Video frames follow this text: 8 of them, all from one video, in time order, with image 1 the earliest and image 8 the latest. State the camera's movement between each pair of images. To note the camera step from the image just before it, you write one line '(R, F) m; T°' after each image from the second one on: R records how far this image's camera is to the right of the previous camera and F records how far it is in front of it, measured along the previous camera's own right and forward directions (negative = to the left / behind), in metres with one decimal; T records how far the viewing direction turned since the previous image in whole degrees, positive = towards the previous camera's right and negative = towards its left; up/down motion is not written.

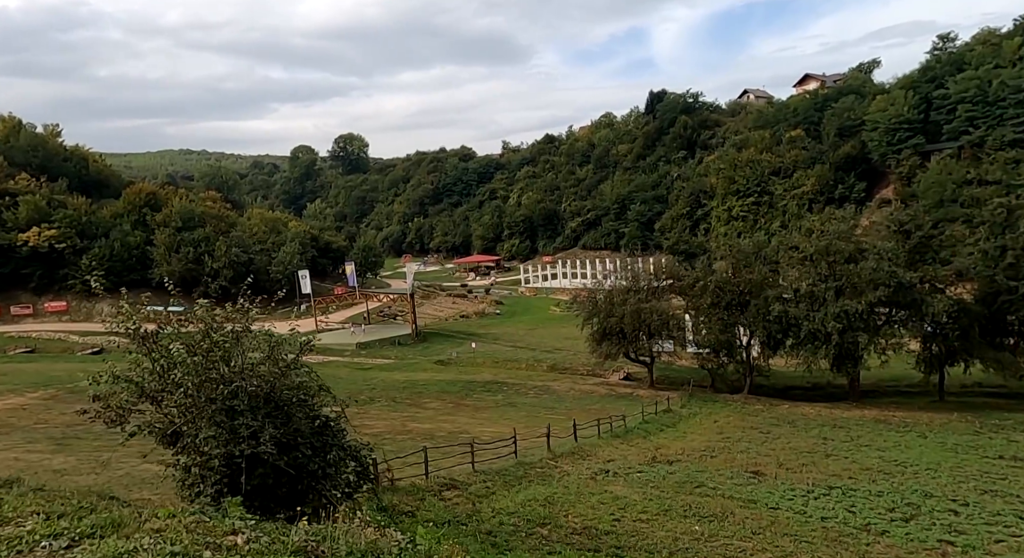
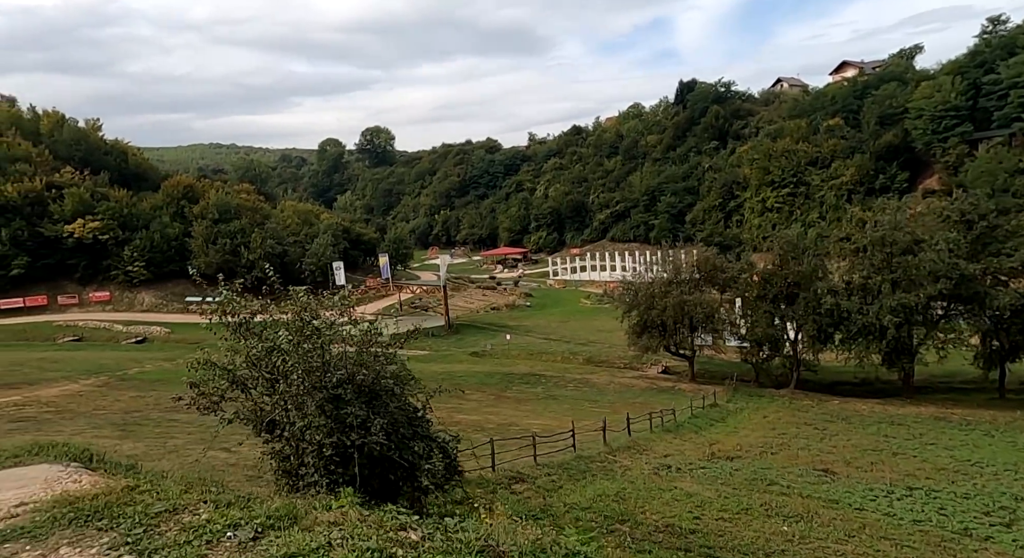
(-0.3, 0.0) m; -3°
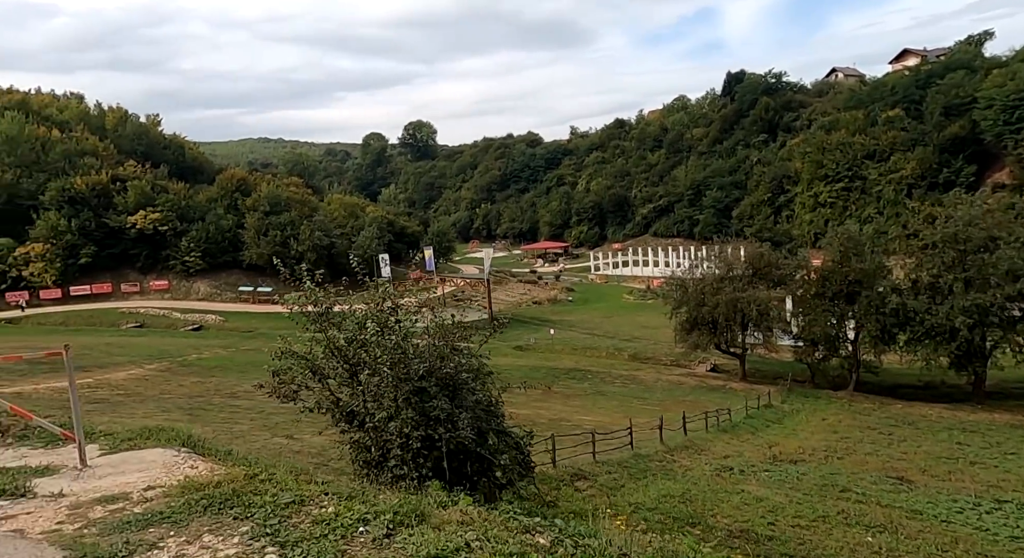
(-0.2, +0.1) m; -4°
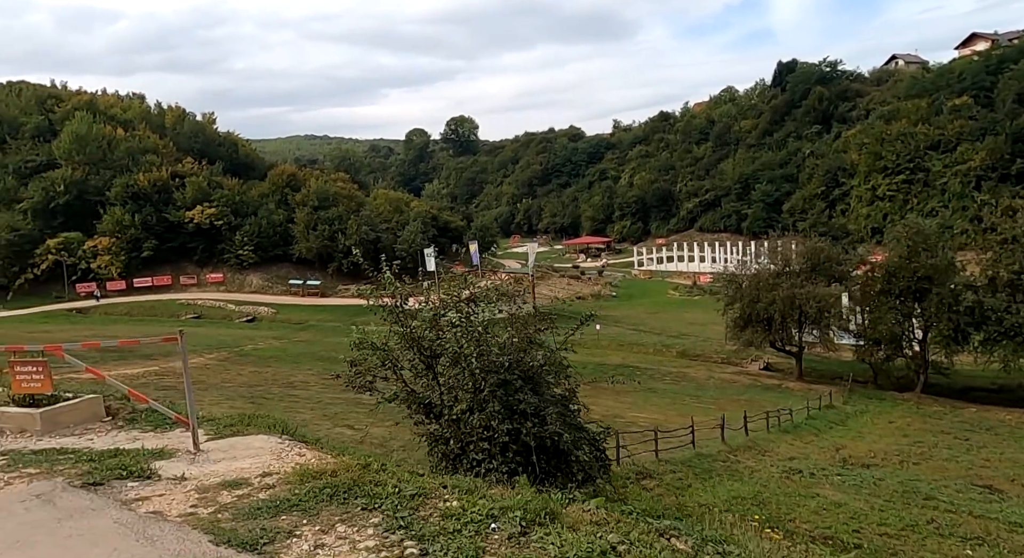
(-0.2, +0.2) m; -4°
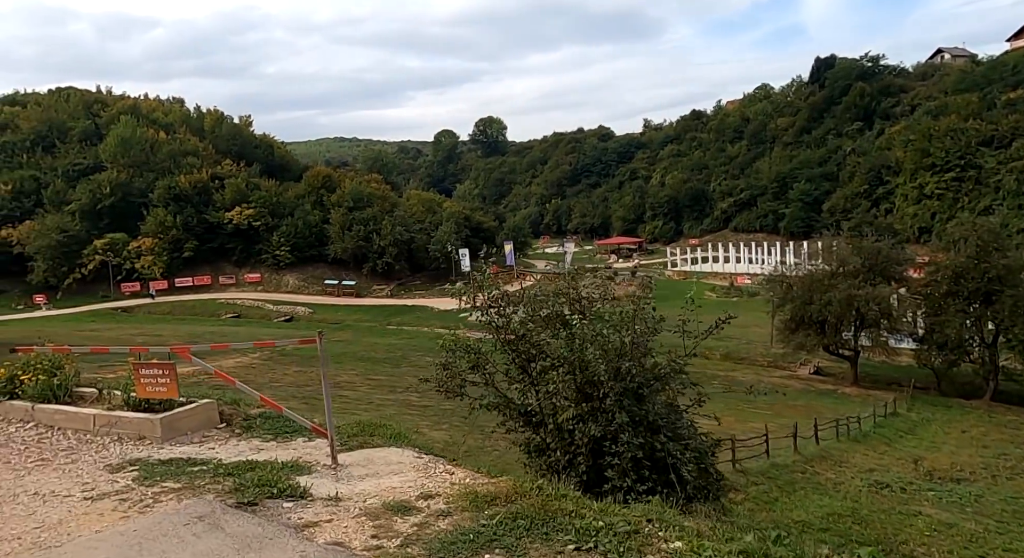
(-0.4, +0.2) m; -3°
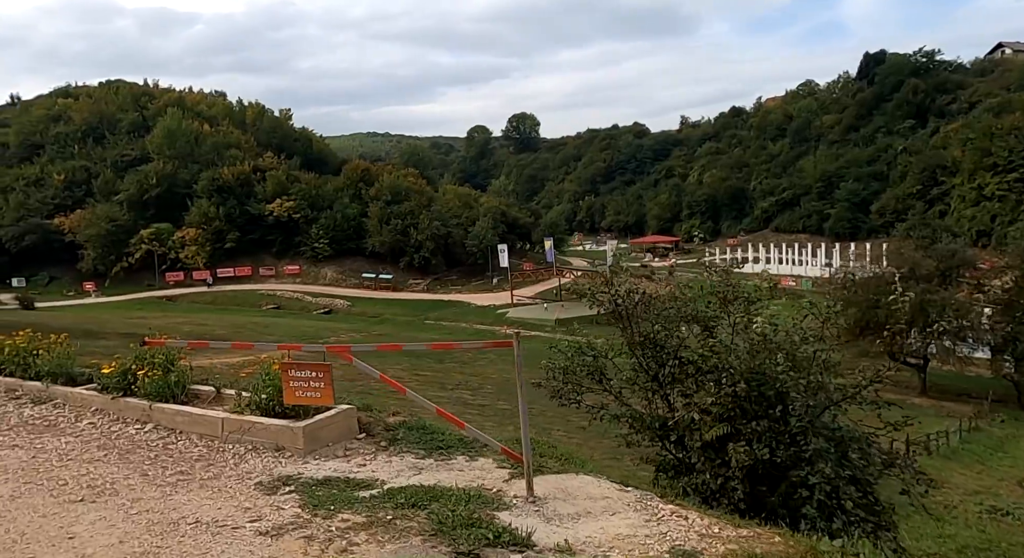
(-0.5, +0.4) m; -4°
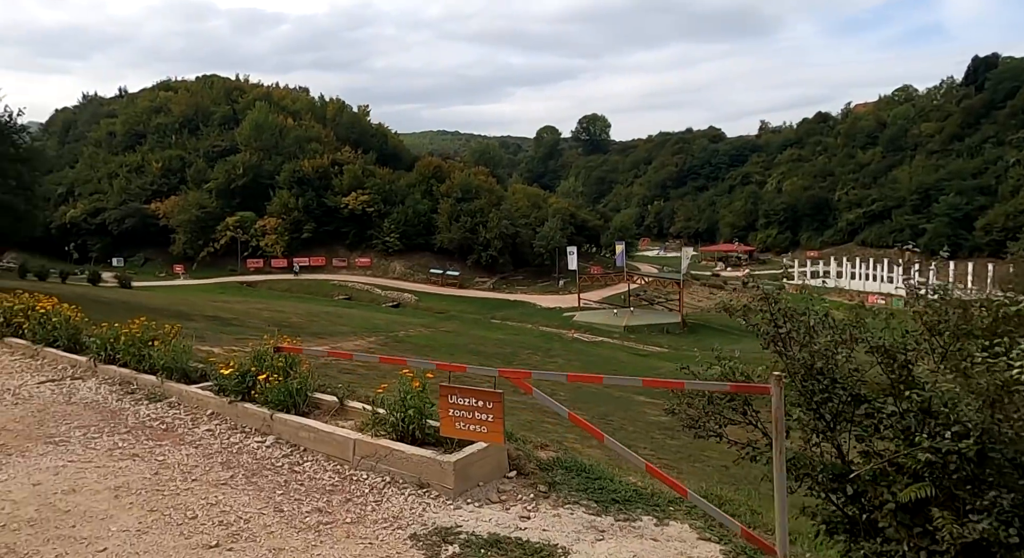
(-0.4, +0.5) m; -6°
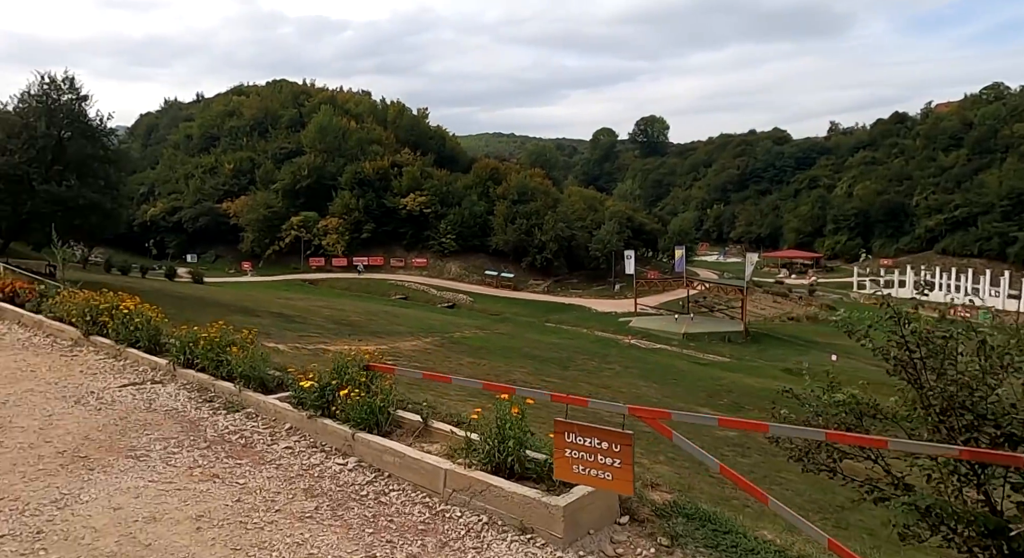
(-0.2, +0.3) m; -5°
